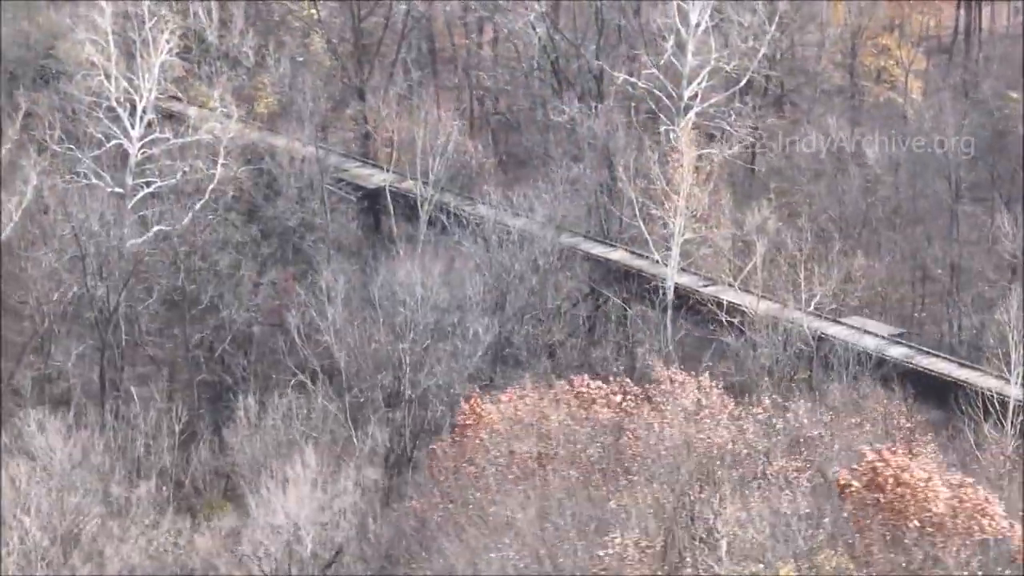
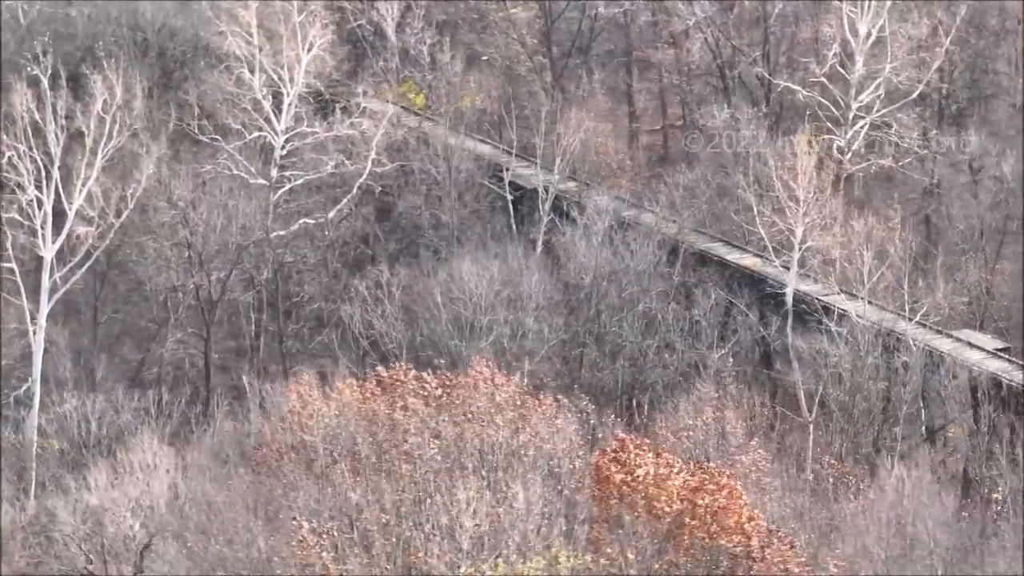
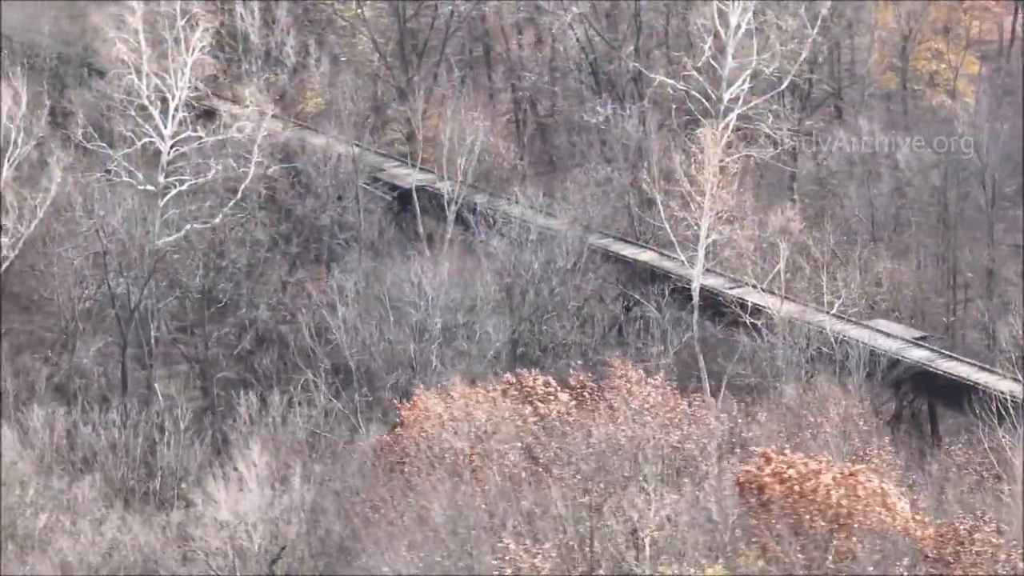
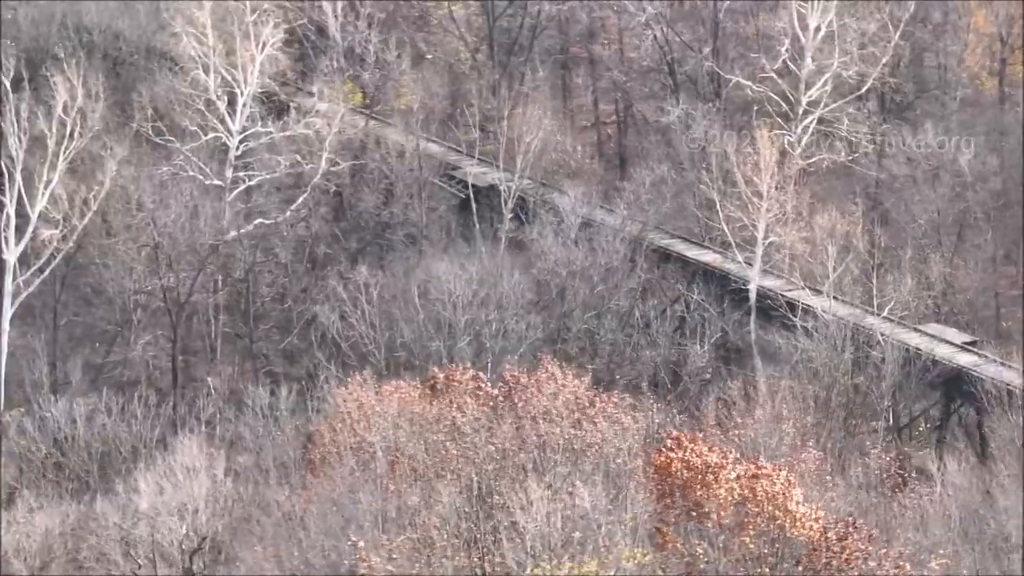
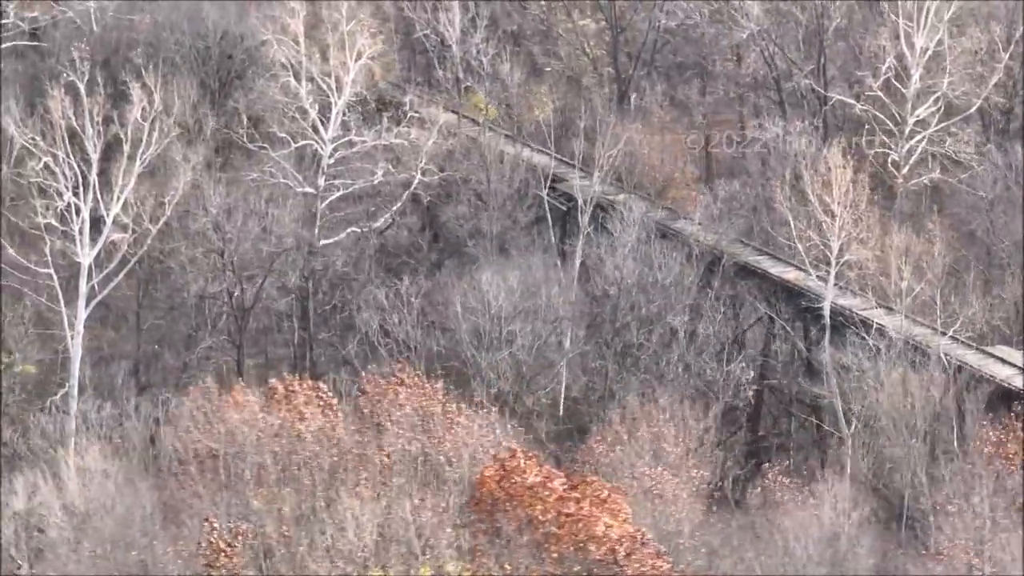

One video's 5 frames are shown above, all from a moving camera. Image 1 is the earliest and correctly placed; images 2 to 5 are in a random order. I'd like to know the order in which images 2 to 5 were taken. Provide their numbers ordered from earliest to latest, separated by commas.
3, 4, 2, 5
